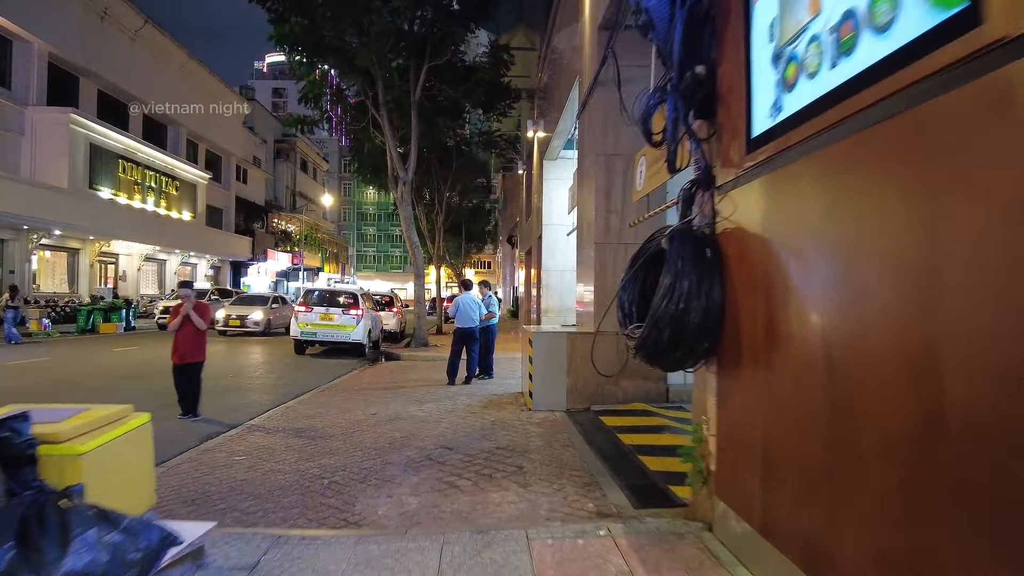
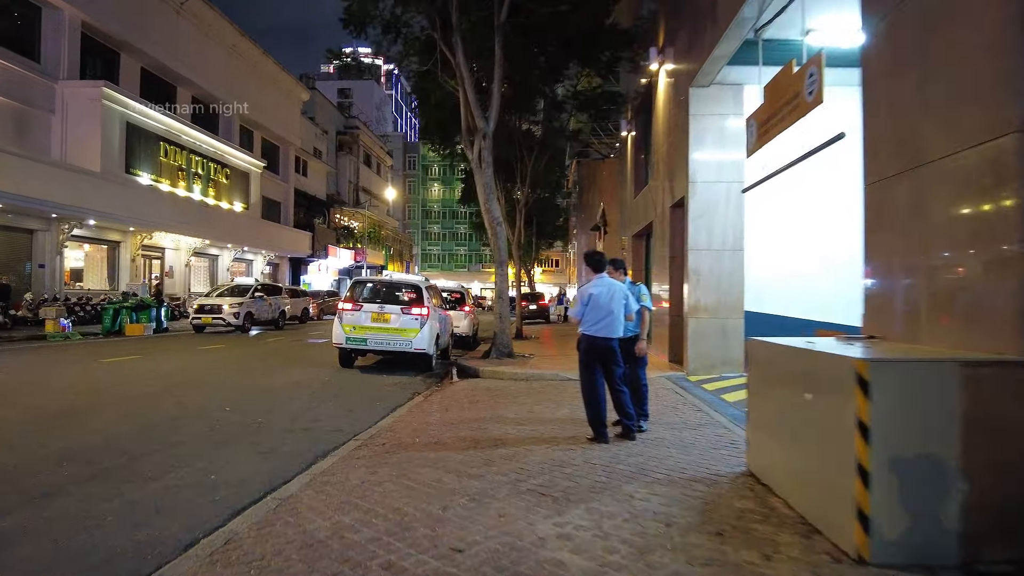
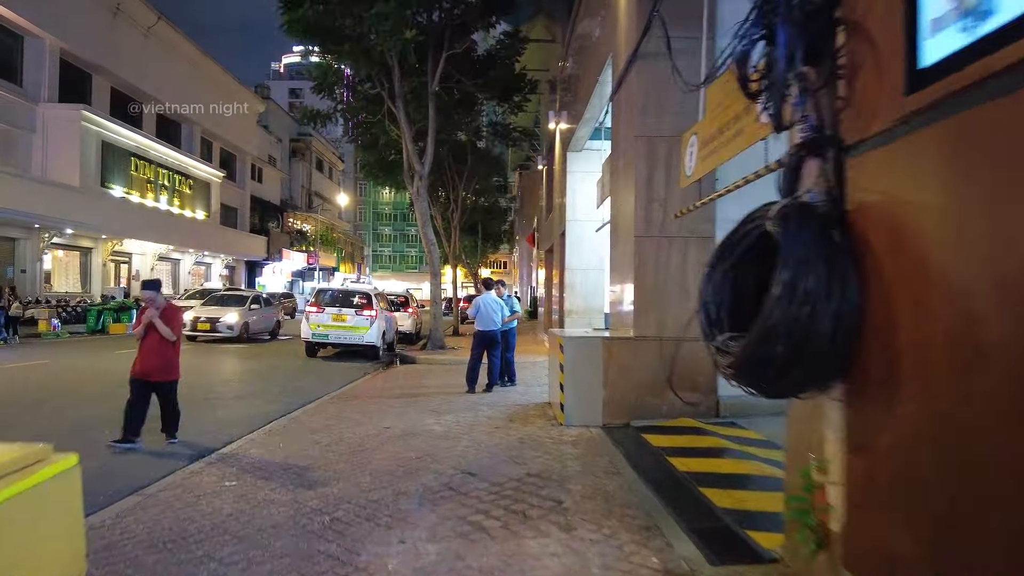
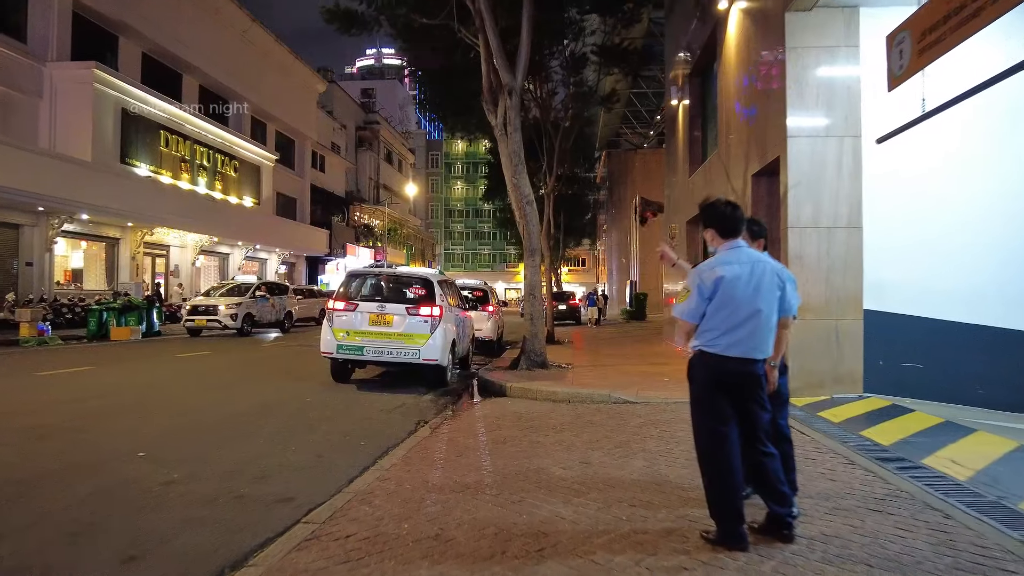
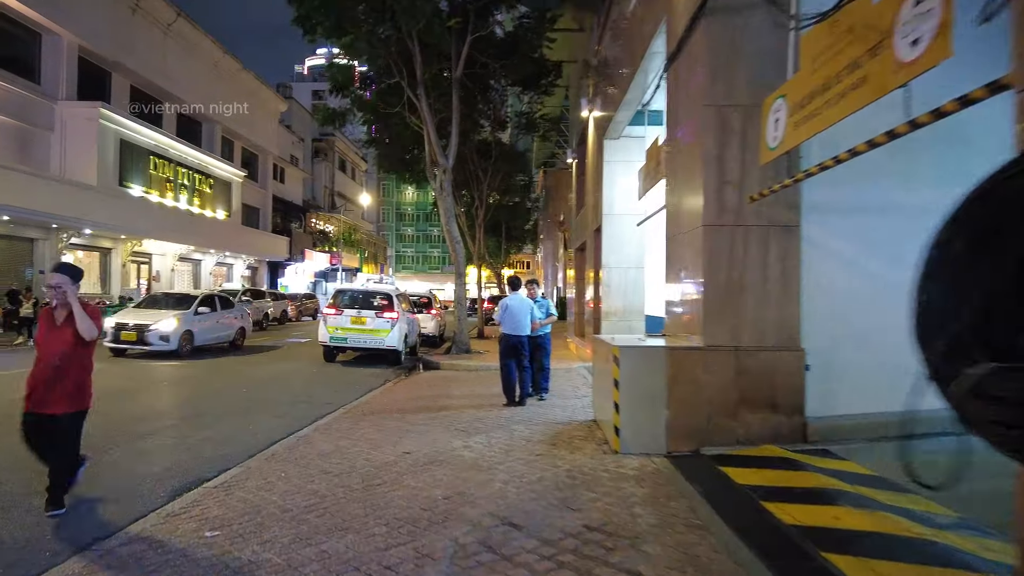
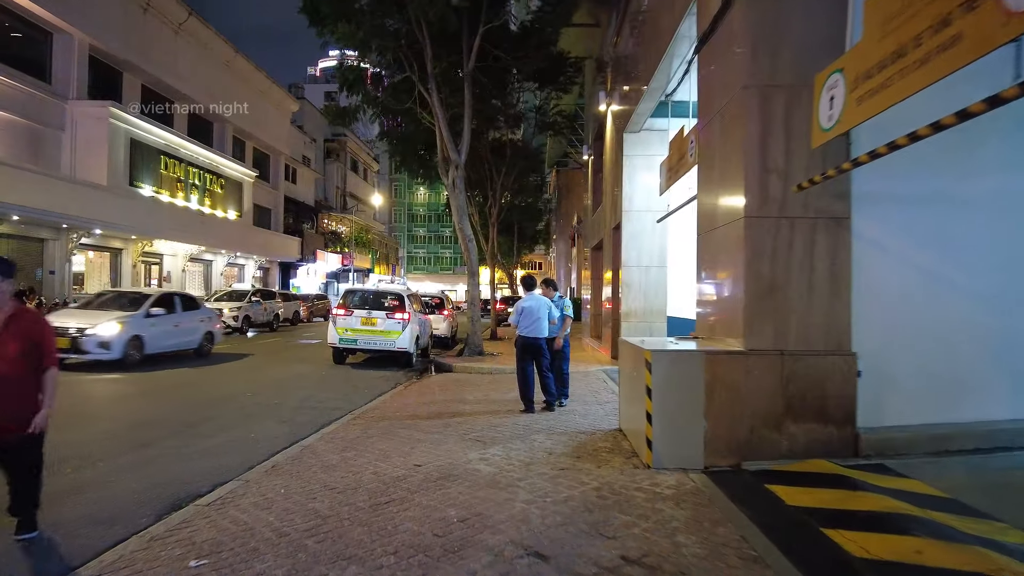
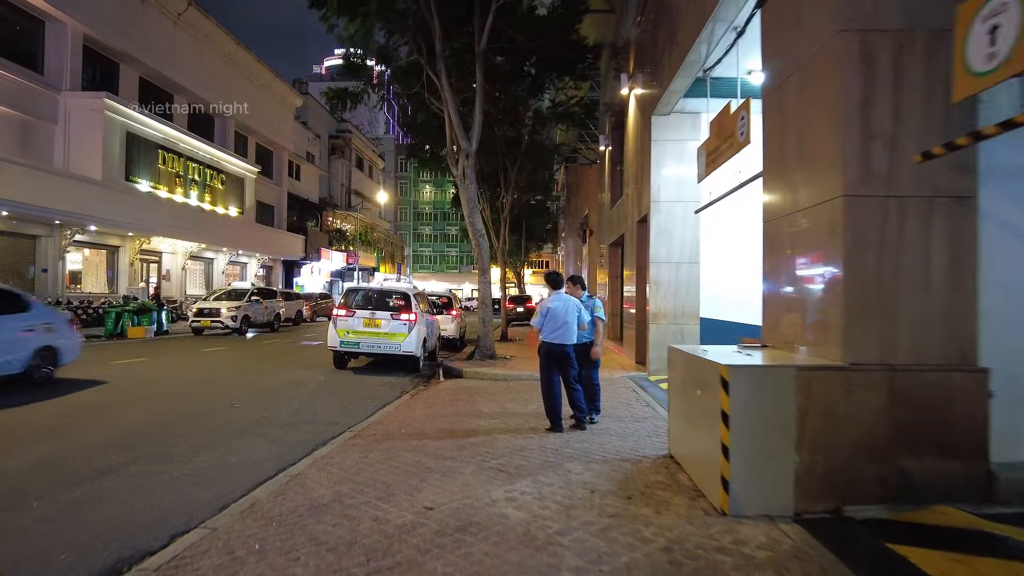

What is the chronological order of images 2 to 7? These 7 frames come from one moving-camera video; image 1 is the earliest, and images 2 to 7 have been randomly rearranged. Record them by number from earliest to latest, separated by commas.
3, 5, 6, 7, 2, 4
